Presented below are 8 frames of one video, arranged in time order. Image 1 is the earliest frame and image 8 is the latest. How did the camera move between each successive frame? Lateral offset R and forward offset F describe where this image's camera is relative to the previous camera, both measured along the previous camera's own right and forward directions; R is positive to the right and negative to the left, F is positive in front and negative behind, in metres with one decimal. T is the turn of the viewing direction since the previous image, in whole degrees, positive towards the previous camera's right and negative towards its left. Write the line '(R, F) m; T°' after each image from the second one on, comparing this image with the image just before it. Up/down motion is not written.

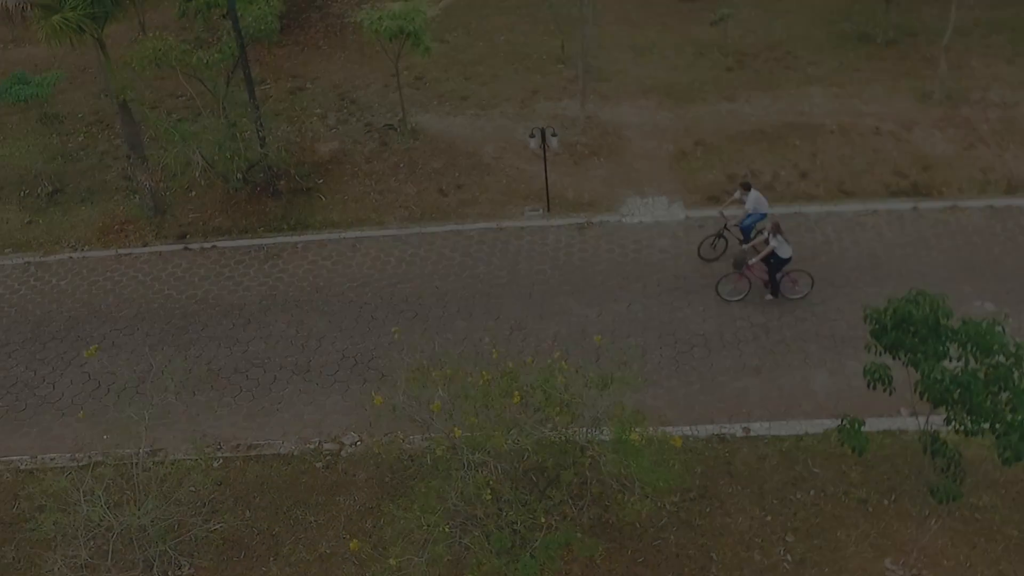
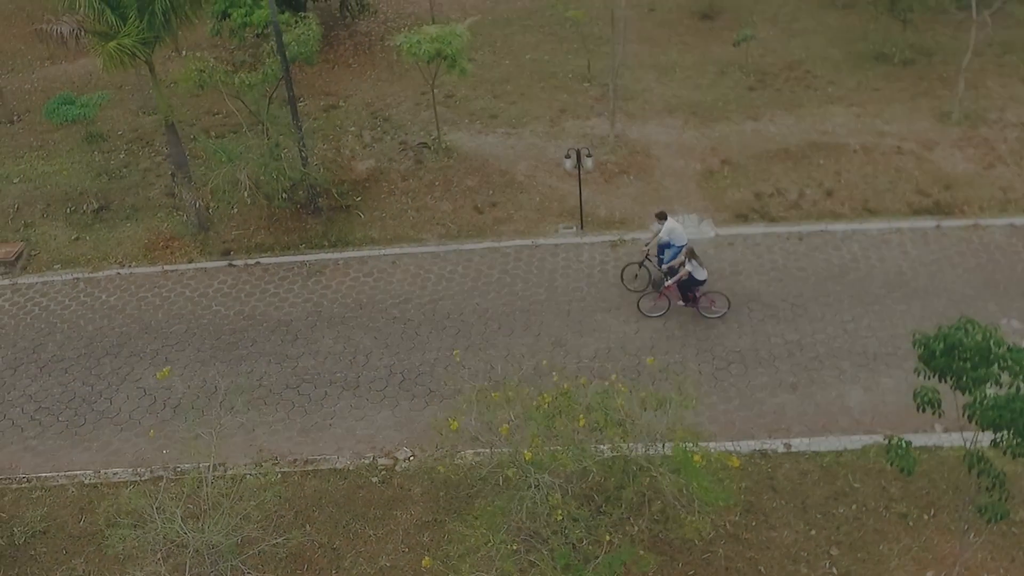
(-1.0, -0.3) m; 0°
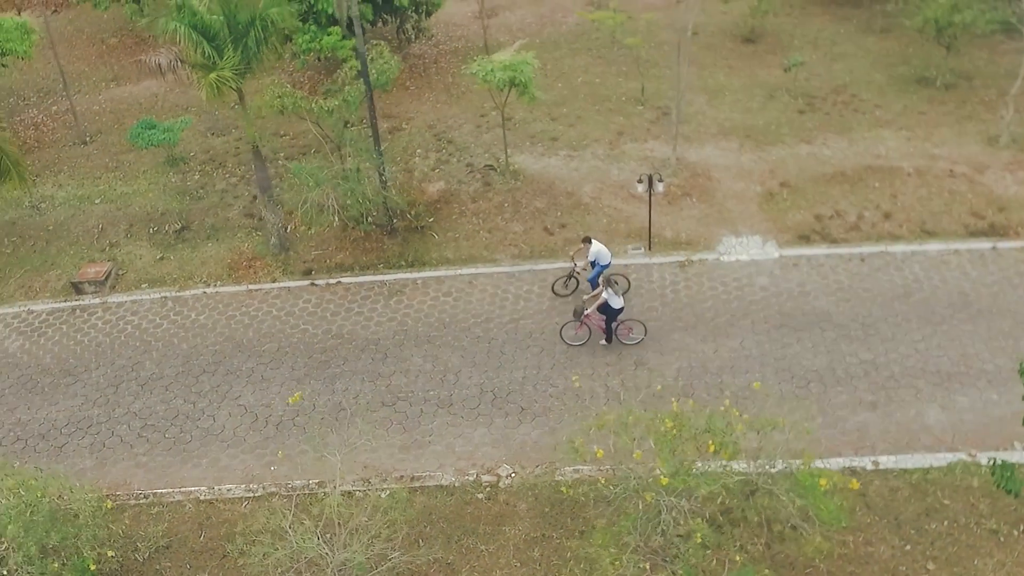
(-2.1, -0.4) m; 0°
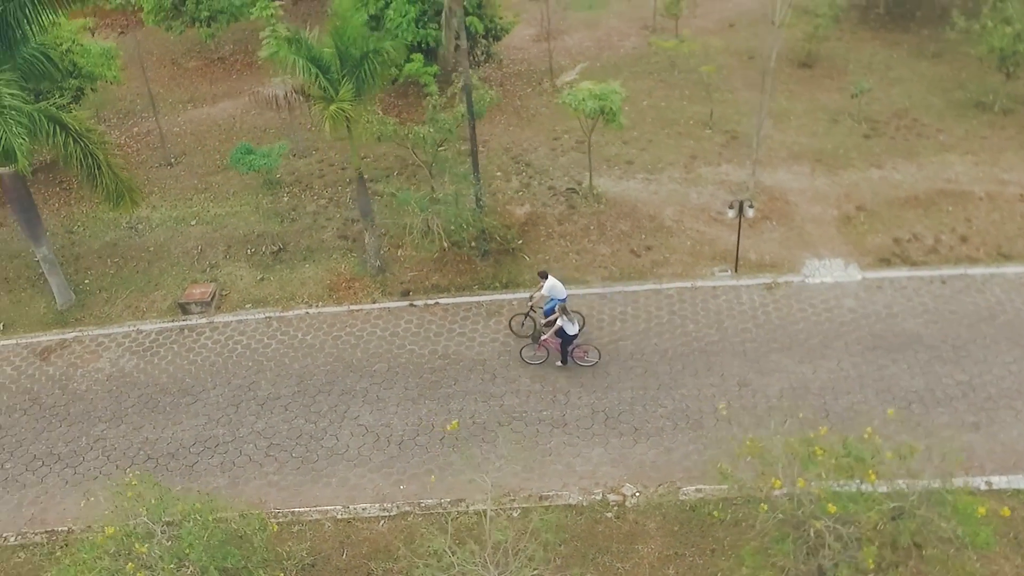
(-2.8, -0.4) m; 0°
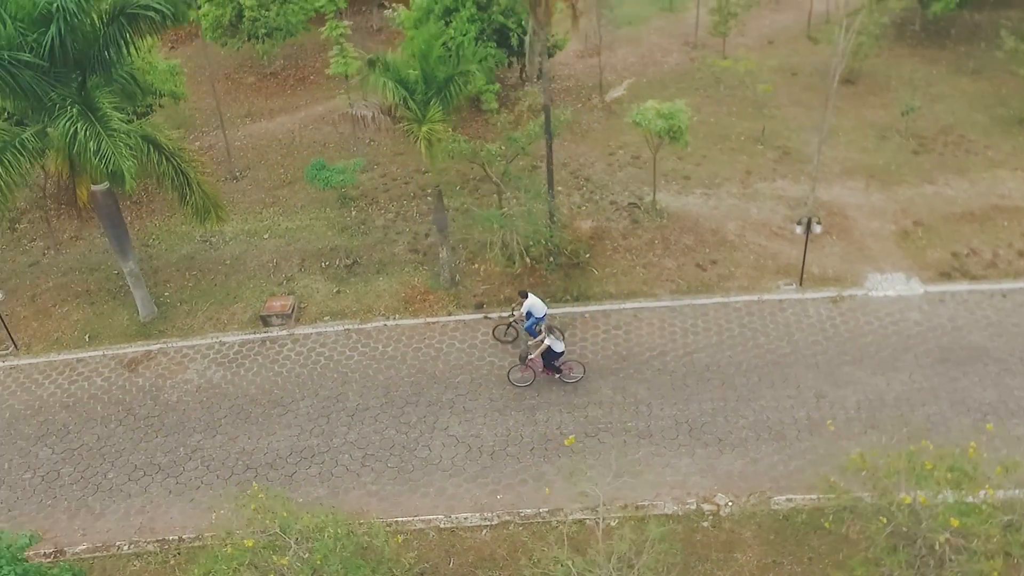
(-2.2, -0.4) m; 0°
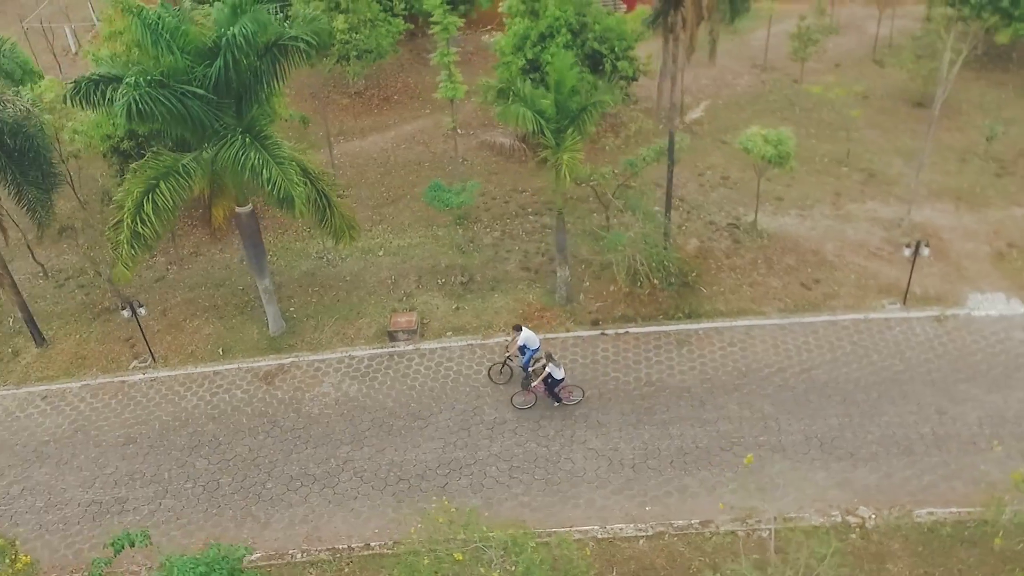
(-3.7, -0.6) m; 0°
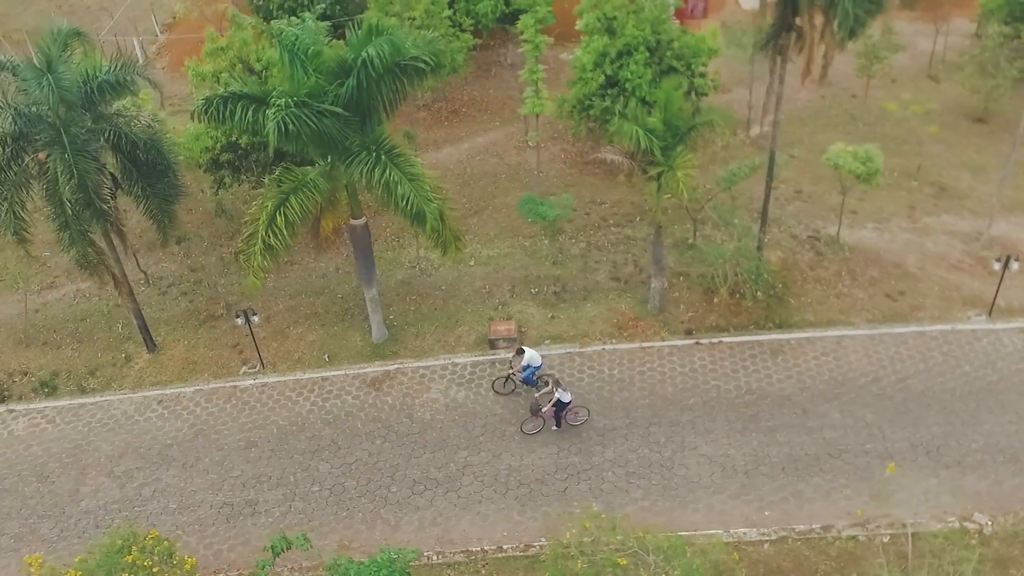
(-3.2, -0.4) m; 0°
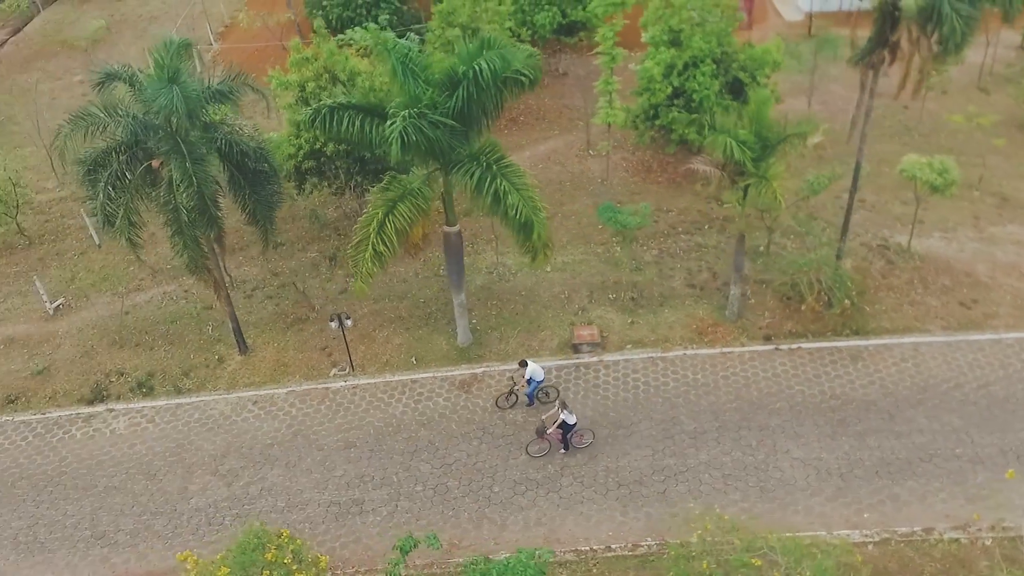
(-2.8, -0.3) m; 0°
